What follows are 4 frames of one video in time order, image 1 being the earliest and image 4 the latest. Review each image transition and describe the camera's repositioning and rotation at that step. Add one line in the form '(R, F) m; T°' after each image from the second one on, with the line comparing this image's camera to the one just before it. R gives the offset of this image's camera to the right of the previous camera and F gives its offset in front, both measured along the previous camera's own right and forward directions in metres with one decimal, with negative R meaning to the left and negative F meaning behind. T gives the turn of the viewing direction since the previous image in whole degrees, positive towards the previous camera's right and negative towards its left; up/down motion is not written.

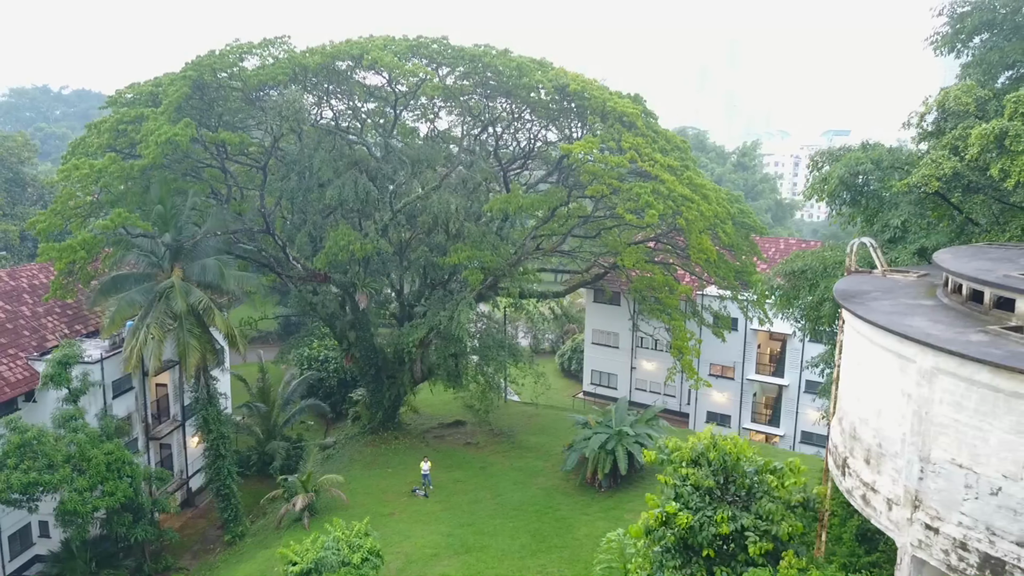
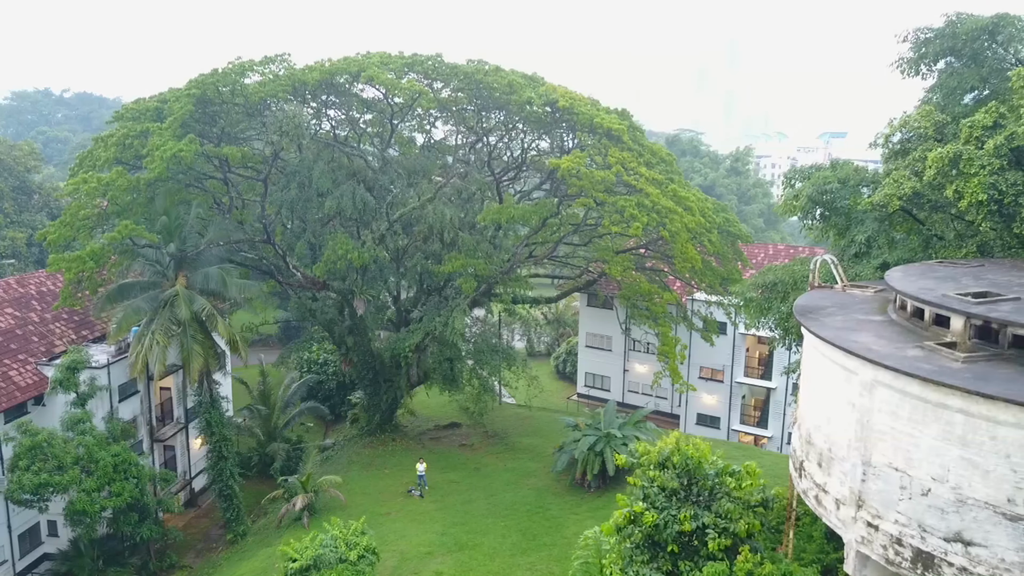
(+0.2, -0.7) m; 0°
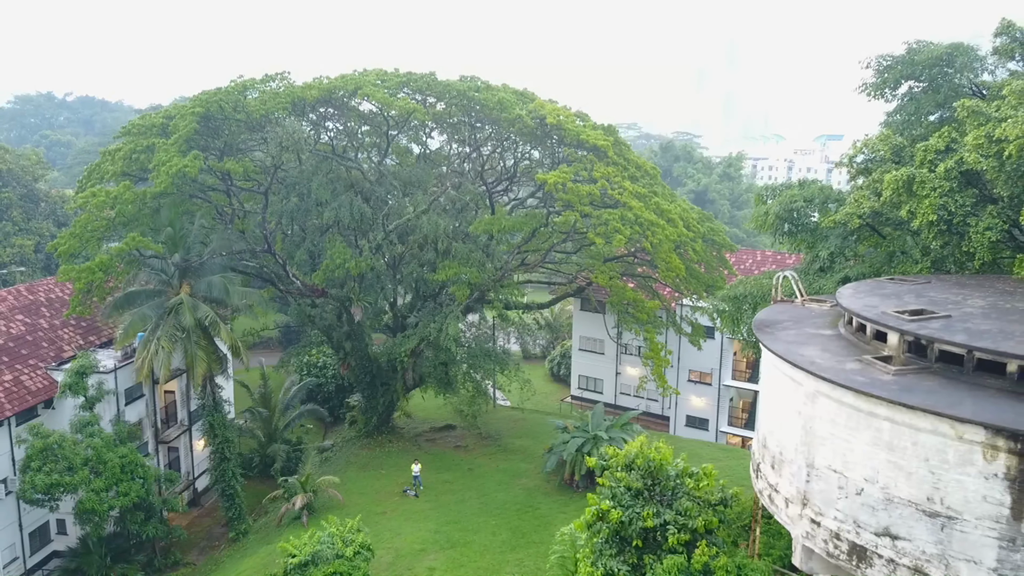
(+0.3, -0.8) m; 0°
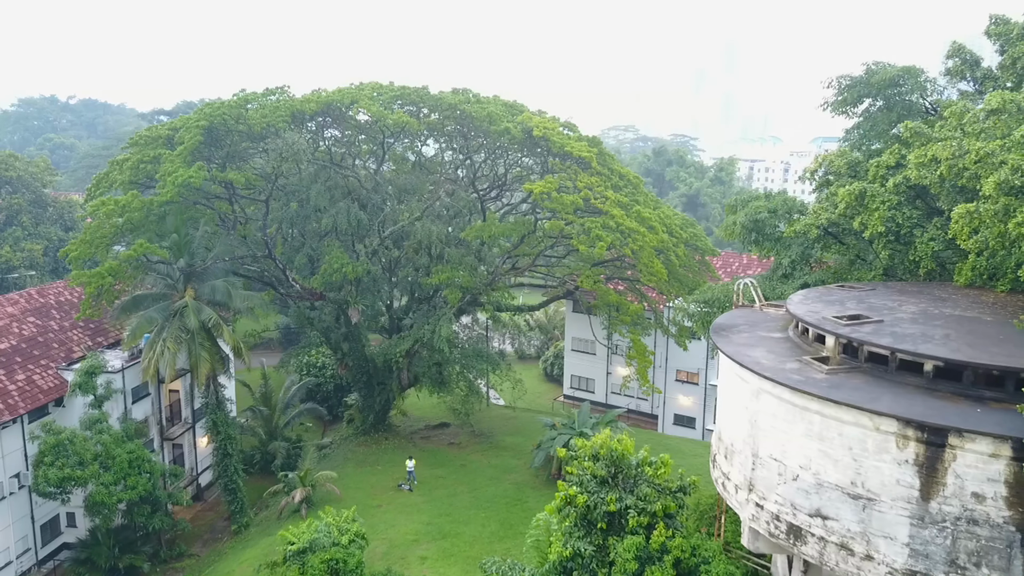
(+0.3, -0.9) m; 0°
